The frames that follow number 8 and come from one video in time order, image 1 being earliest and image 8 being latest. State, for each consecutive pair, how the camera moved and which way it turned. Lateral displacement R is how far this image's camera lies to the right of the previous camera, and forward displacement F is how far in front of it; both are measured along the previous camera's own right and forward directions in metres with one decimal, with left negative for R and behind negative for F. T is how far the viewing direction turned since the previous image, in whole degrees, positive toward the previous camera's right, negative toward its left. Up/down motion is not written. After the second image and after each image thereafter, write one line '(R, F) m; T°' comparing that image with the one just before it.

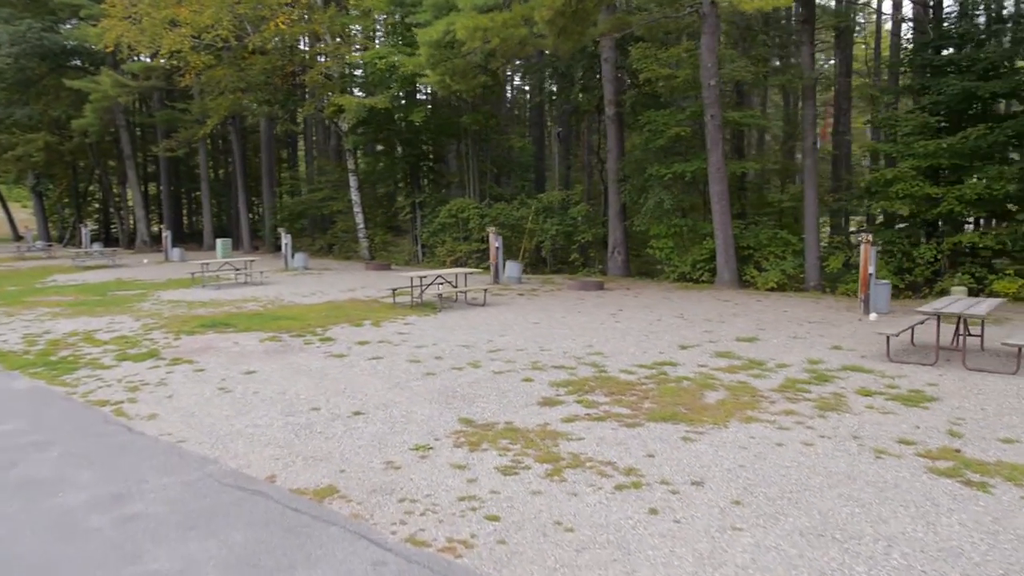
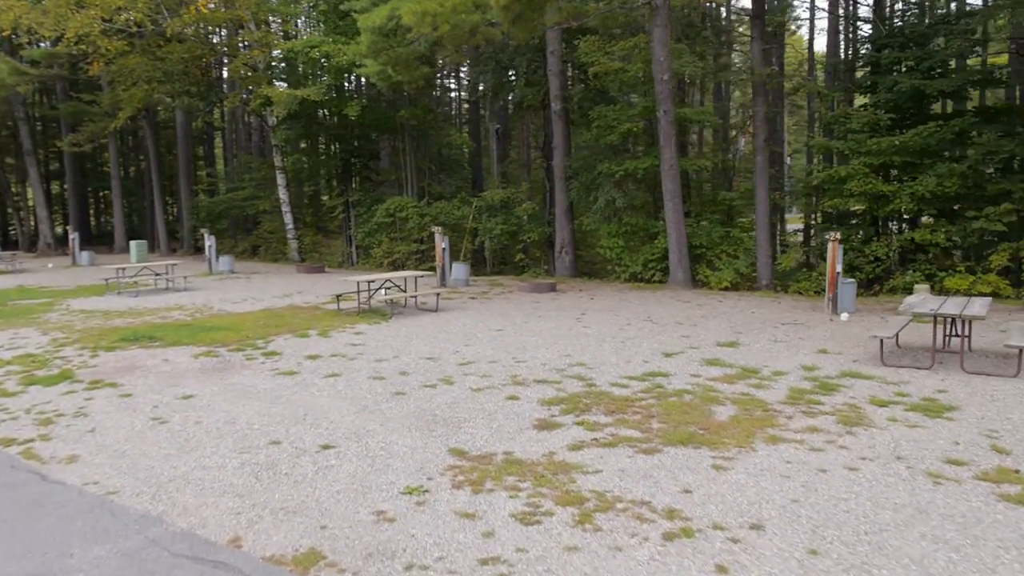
(-0.4, +0.8) m; +6°
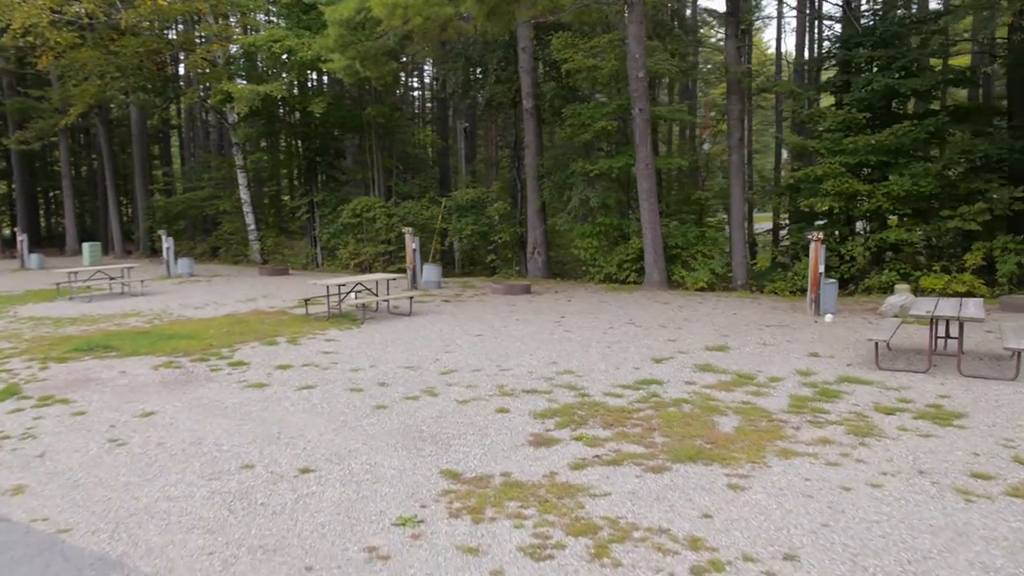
(-0.2, +0.4) m; +3°
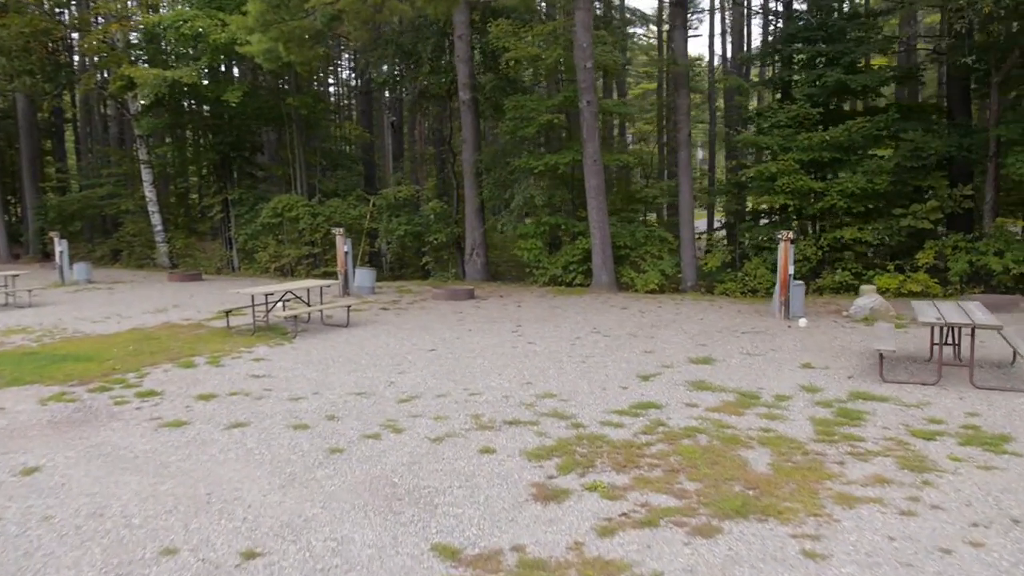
(-0.4, +1.0) m; +6°
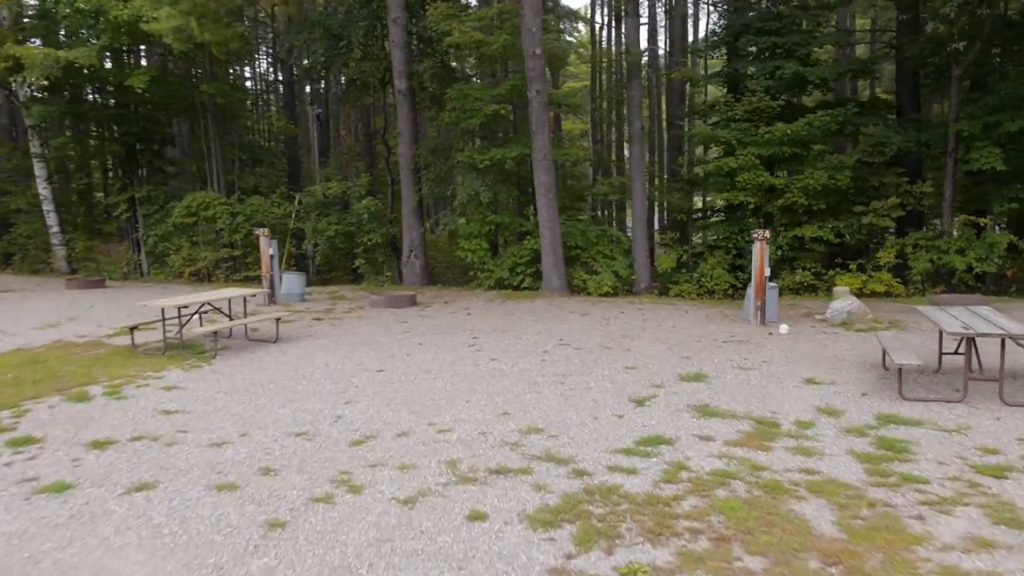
(-0.3, +1.1) m; +6°
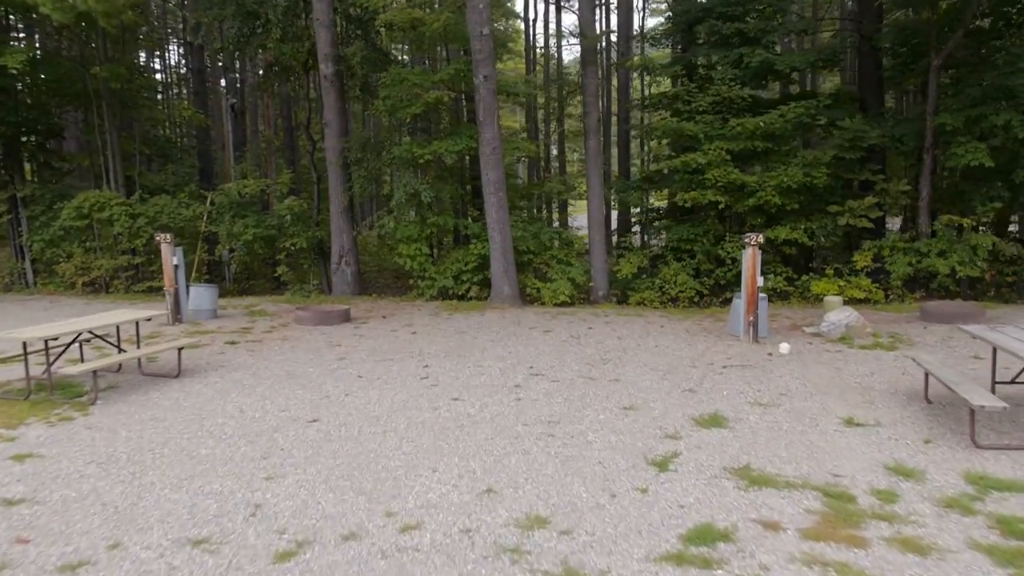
(-0.3, +1.4) m; +6°
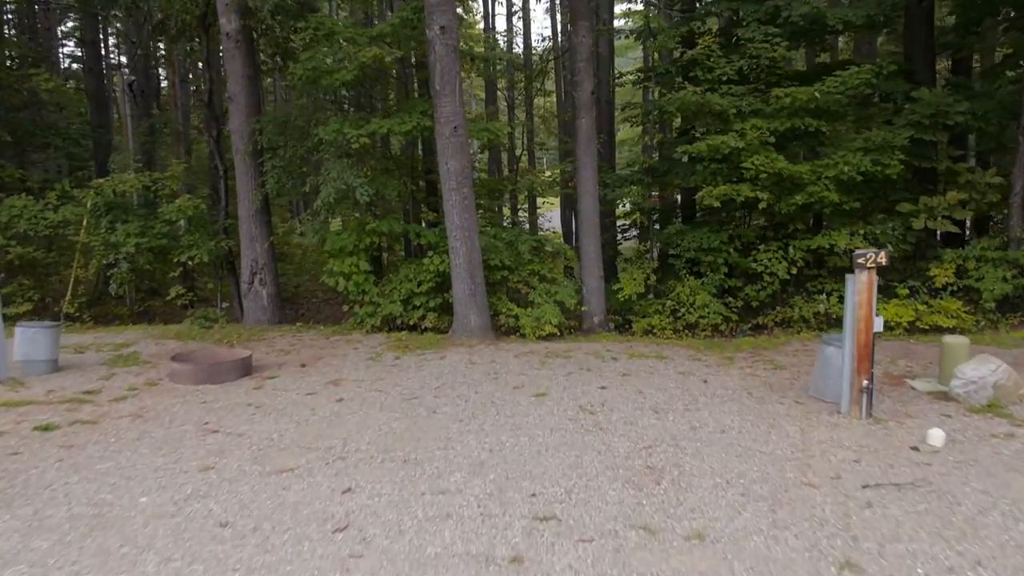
(-0.1, +3.0) m; +3°
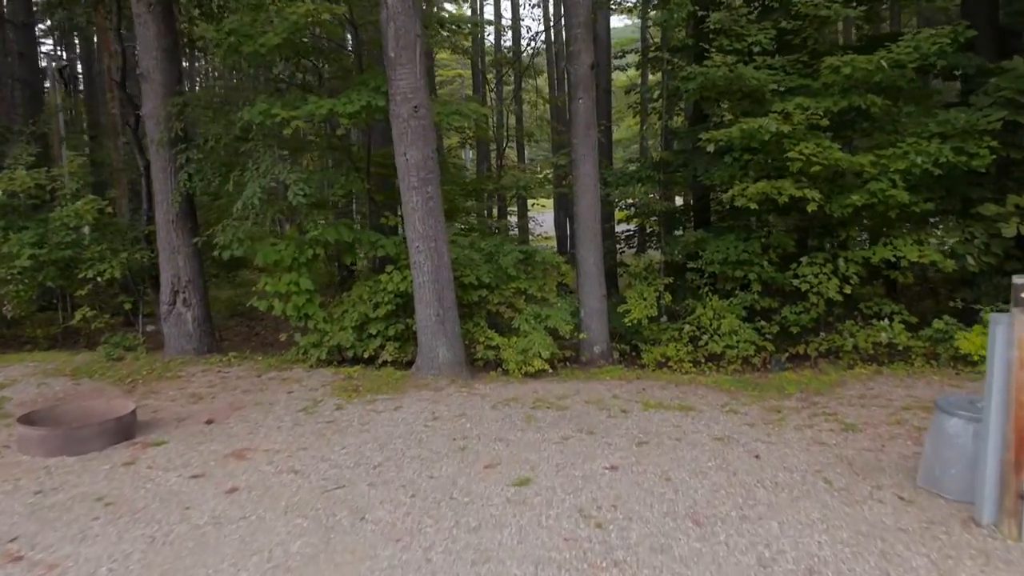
(+0.1, +1.8) m; 0°
